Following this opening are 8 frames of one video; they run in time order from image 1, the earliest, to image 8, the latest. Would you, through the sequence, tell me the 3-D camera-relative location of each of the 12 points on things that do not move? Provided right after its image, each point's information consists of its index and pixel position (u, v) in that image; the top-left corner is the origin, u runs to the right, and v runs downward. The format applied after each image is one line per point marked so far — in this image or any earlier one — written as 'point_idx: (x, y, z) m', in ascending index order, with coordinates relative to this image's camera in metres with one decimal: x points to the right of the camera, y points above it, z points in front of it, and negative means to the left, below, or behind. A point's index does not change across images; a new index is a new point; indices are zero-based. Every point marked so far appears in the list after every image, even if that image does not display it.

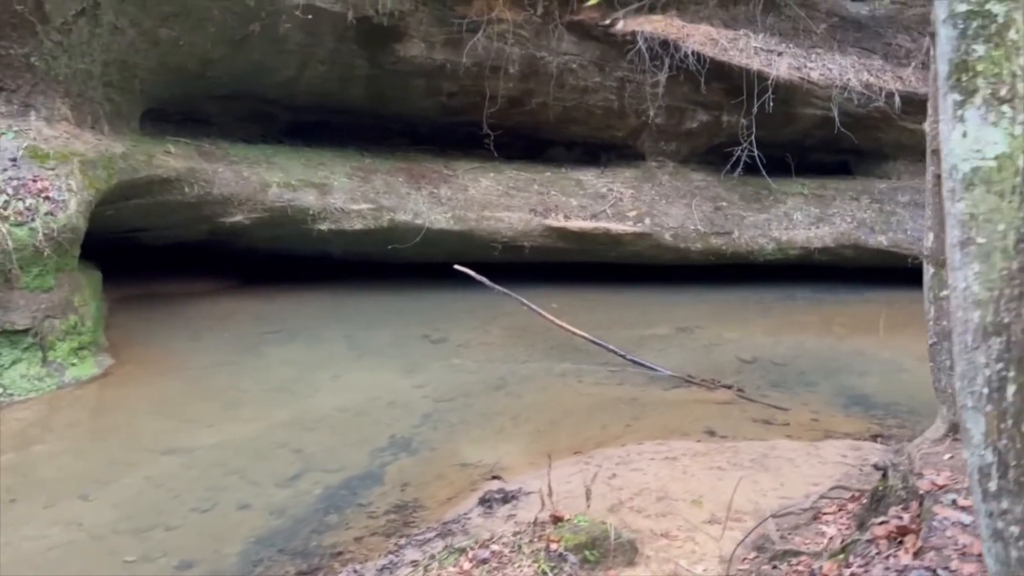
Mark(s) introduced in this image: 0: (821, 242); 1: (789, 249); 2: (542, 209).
0: (+3.5, +0.5, +9.0) m
1: (+3.1, +0.4, +9.0) m
2: (+0.3, +0.9, +8.6) m
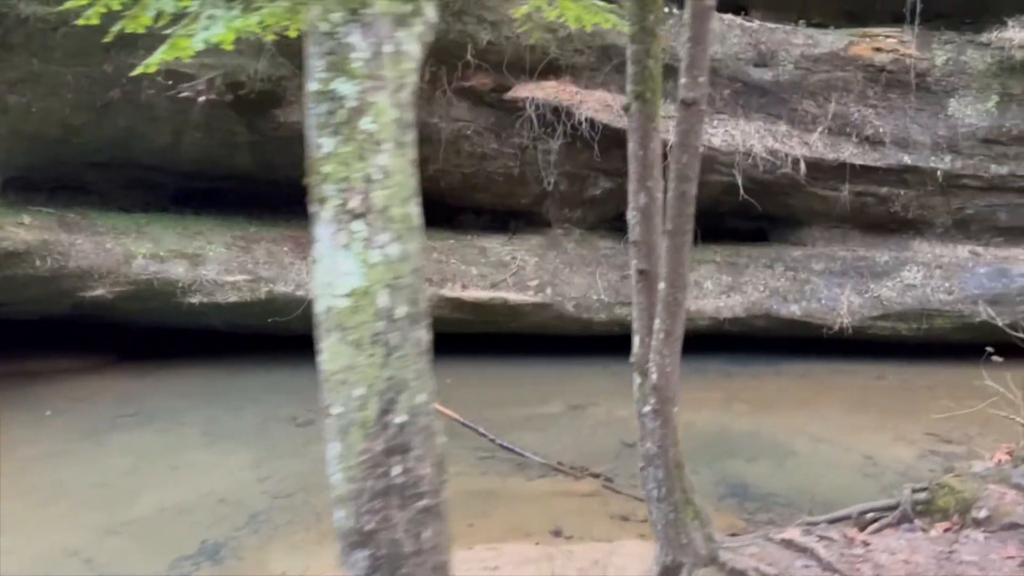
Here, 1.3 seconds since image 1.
0: (+2.4, -0.3, +8.6) m
1: (+2.0, -0.3, +8.6) m
2: (-0.8, +0.1, +8.2) m
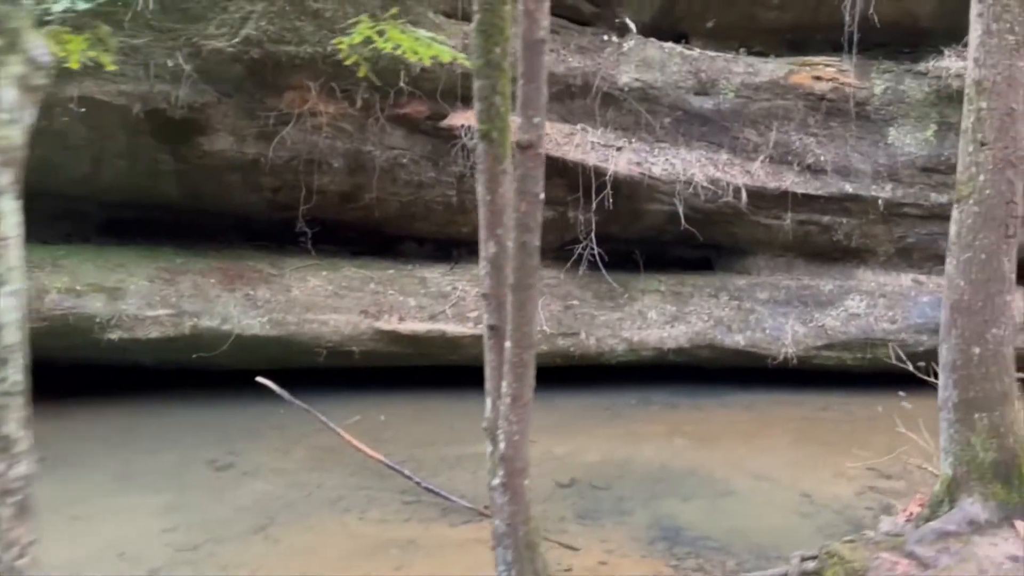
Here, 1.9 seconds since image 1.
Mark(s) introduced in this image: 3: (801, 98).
0: (+1.7, -0.6, +8.5) m
1: (+1.4, -0.6, +8.4) m
2: (-1.4, -0.2, +8.0) m
3: (+3.1, +2.0, +8.6) m
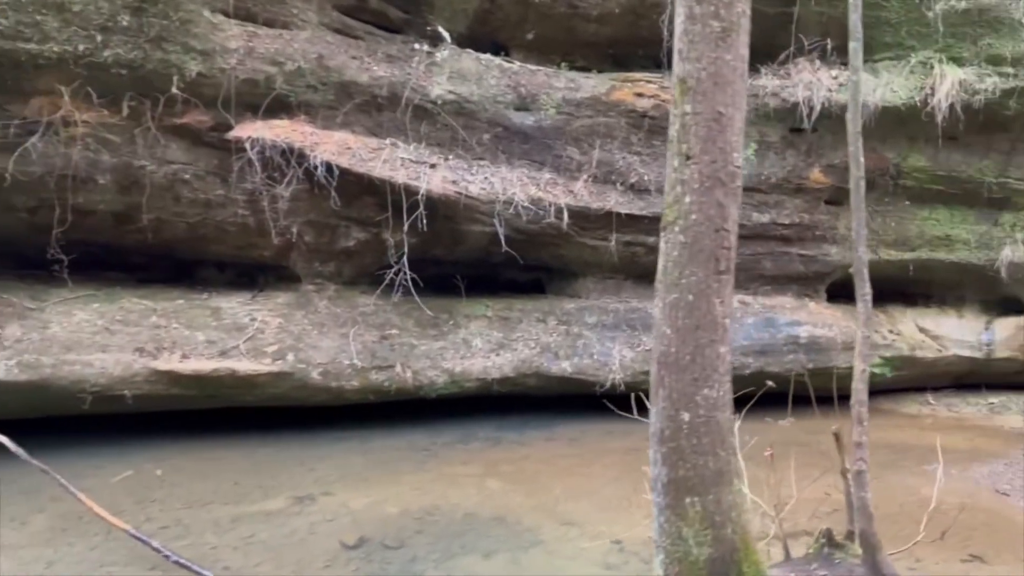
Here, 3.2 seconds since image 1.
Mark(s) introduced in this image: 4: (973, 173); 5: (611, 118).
0: (-0.1, -0.8, +7.9) m
1: (-0.5, -0.9, +7.8) m
2: (-3.1, -0.5, +7.0) m
3: (+1.2, +1.8, +8.3) m
4: (+4.7, +1.2, +8.3) m
5: (+1.0, +1.8, +8.3) m
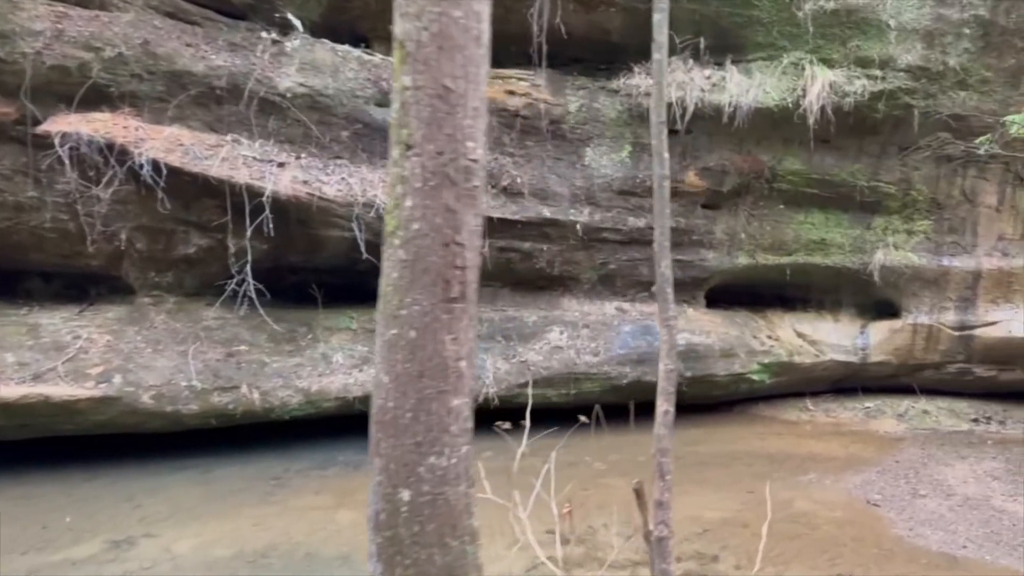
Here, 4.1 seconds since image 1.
0: (-1.4, -0.9, +7.3) m
1: (-1.7, -1.0, +7.2) m
2: (-4.3, -0.6, +6.1) m
3: (-0.2, +1.7, +7.9) m
4: (+3.4, +1.1, +8.2) m
5: (-0.3, +1.7, +7.8) m
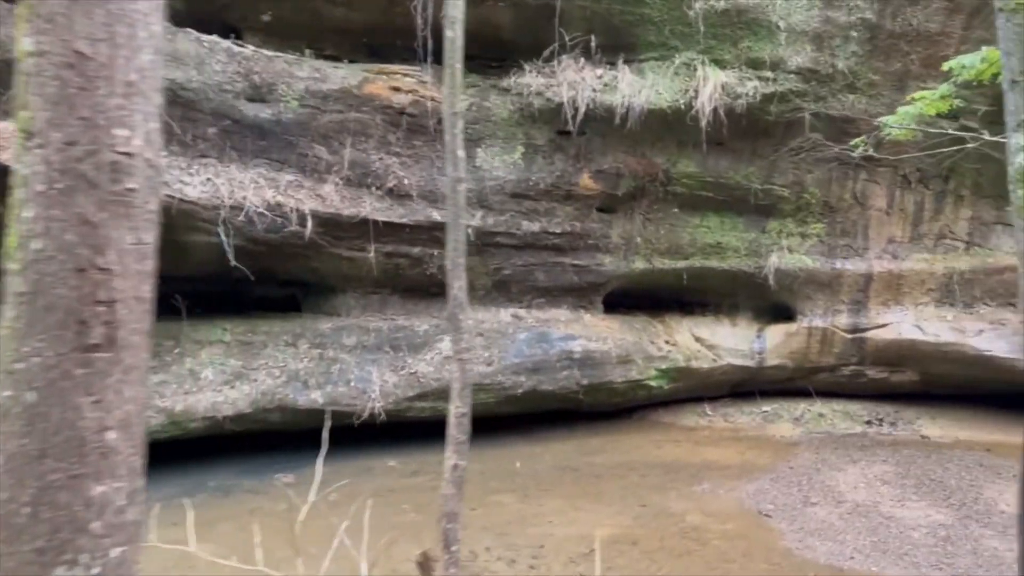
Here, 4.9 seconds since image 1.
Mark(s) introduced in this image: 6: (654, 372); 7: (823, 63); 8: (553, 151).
0: (-2.3, -1.0, +6.8) m
1: (-2.7, -1.1, +6.6) m
2: (-5.1, -0.7, +5.3) m
3: (-1.2, +1.6, +7.4) m
4: (+2.3, +1.1, +8.1) m
5: (-1.4, +1.6, +7.4) m
6: (+1.5, -0.9, +8.2) m
7: (+3.0, +2.2, +7.7) m
8: (+0.4, +1.3, +7.6) m
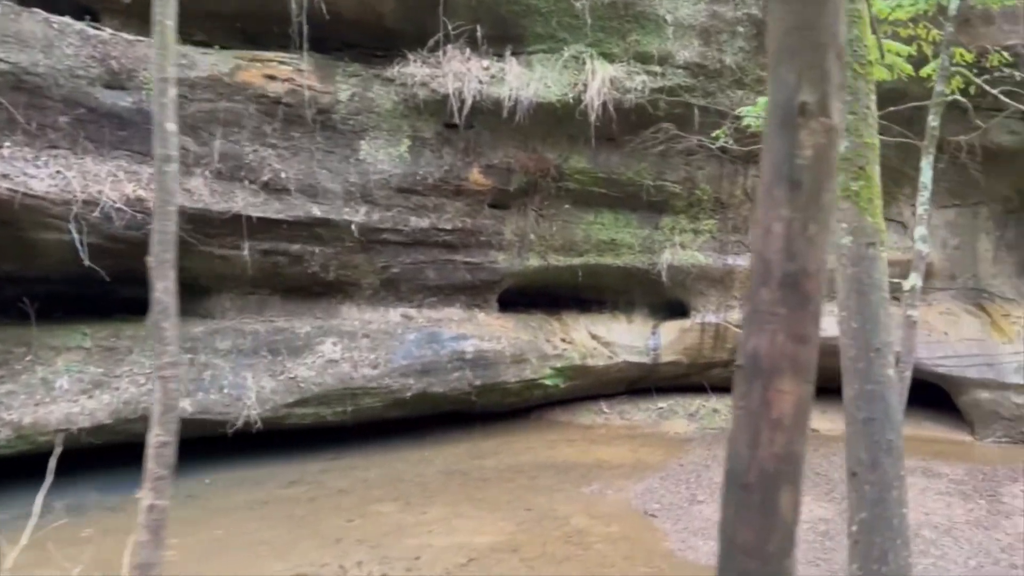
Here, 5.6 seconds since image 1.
0: (-3.3, -1.0, +6.3) m
1: (-3.6, -1.1, +6.1) m
2: (-5.9, -0.8, +4.5) m
3: (-2.2, +1.6, +7.0) m
4: (+1.2, +1.1, +8.1) m
5: (-2.4, +1.6, +7.0) m
6: (+0.4, -0.8, +8.0) m
7: (+1.9, +2.2, +7.7) m
8: (-0.7, +1.3, +7.4) m
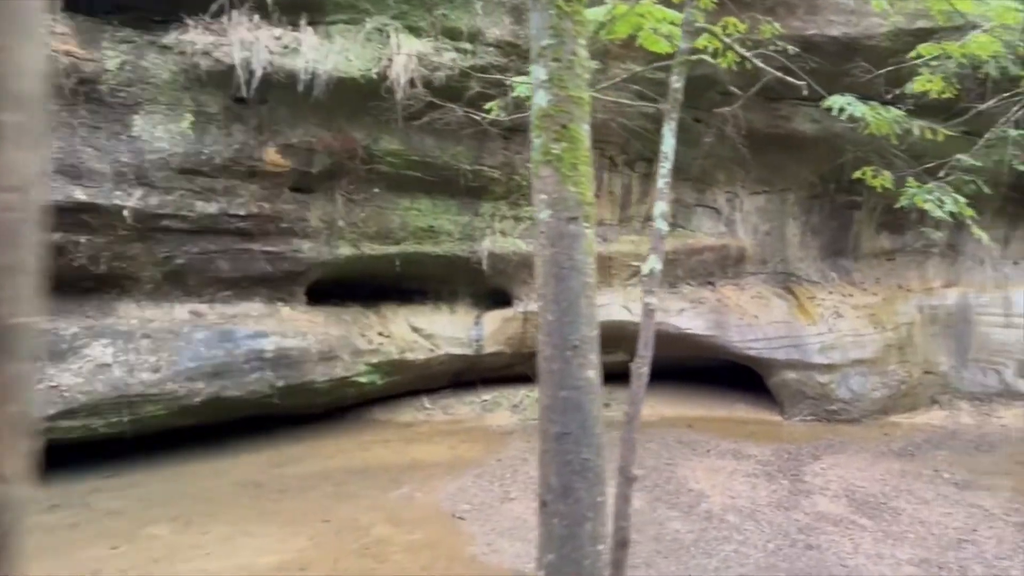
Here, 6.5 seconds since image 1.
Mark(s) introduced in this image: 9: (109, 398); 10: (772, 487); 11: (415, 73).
0: (-4.7, -1.0, +5.2) m
1: (-5.0, -1.1, +5.0) m
2: (-7.0, -0.8, +3.0) m
3: (-3.8, +1.7, +6.1) m
4: (-0.6, +1.2, +7.7) m
5: (-3.9, +1.6, +6.0) m
6: (-1.4, -0.7, +7.5) m
7: (+0.1, +2.3, +7.4) m
8: (-2.3, +1.4, +6.7) m
9: (-3.1, -0.8, +6.2) m
10: (+2.0, -1.5, +6.2) m
11: (-0.8, +1.9, +7.0) m
